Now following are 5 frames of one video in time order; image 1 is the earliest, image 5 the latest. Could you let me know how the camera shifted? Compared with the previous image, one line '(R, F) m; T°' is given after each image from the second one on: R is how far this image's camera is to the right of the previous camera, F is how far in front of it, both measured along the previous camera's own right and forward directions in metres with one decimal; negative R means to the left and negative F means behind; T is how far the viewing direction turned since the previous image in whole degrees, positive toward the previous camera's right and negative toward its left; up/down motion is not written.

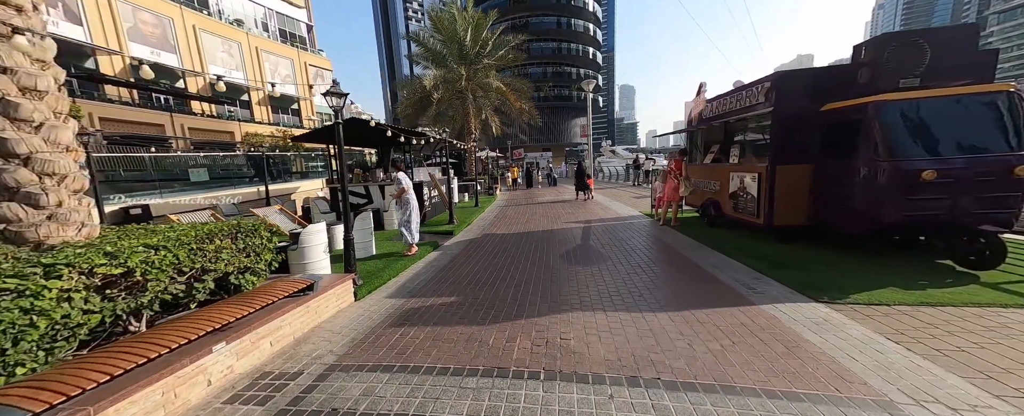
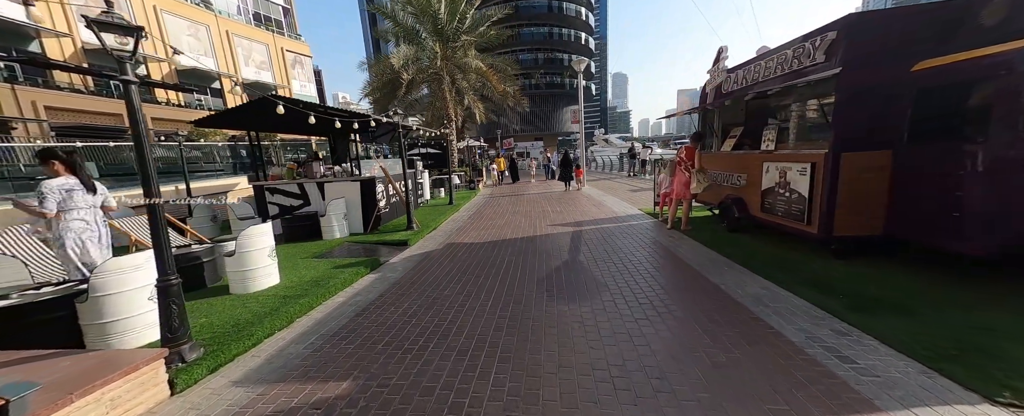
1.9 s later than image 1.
(+0.4, +1.9) m; +1°
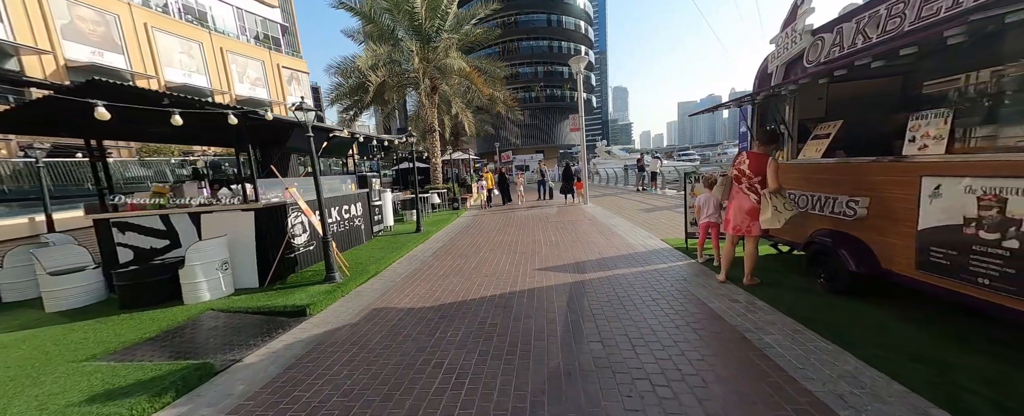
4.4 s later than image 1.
(+0.5, +2.7) m; -1°
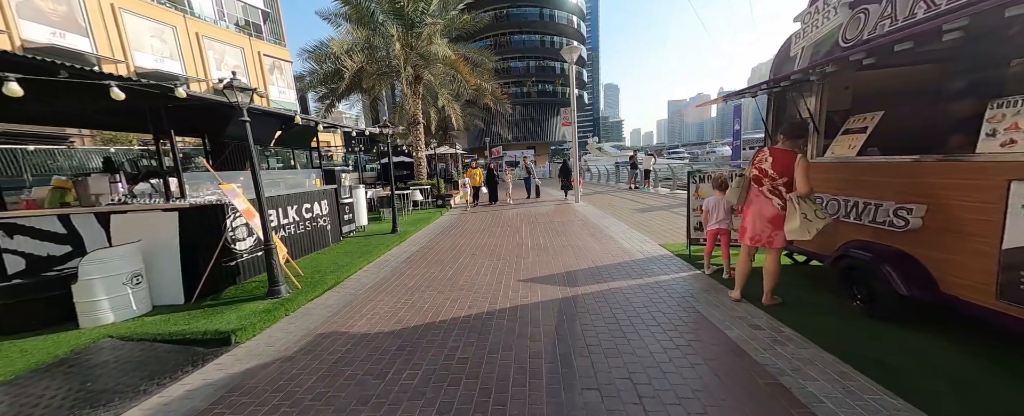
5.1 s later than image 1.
(+0.1, +0.9) m; +1°
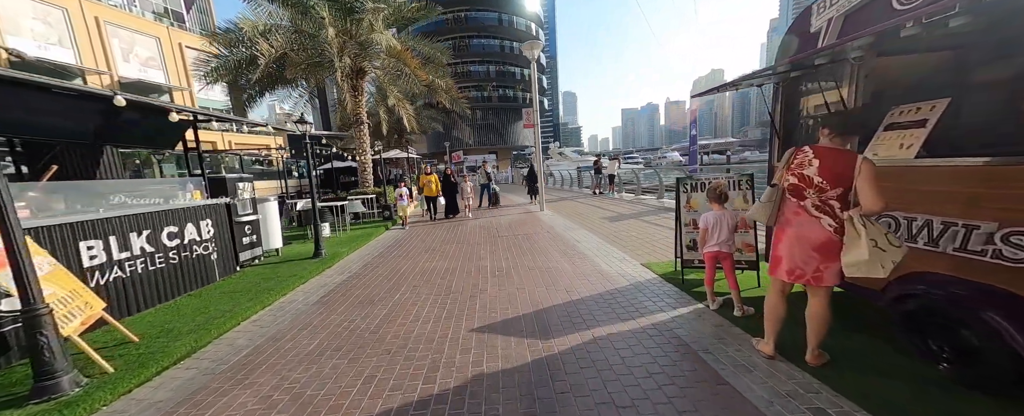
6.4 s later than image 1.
(+0.2, +1.5) m; +6°
